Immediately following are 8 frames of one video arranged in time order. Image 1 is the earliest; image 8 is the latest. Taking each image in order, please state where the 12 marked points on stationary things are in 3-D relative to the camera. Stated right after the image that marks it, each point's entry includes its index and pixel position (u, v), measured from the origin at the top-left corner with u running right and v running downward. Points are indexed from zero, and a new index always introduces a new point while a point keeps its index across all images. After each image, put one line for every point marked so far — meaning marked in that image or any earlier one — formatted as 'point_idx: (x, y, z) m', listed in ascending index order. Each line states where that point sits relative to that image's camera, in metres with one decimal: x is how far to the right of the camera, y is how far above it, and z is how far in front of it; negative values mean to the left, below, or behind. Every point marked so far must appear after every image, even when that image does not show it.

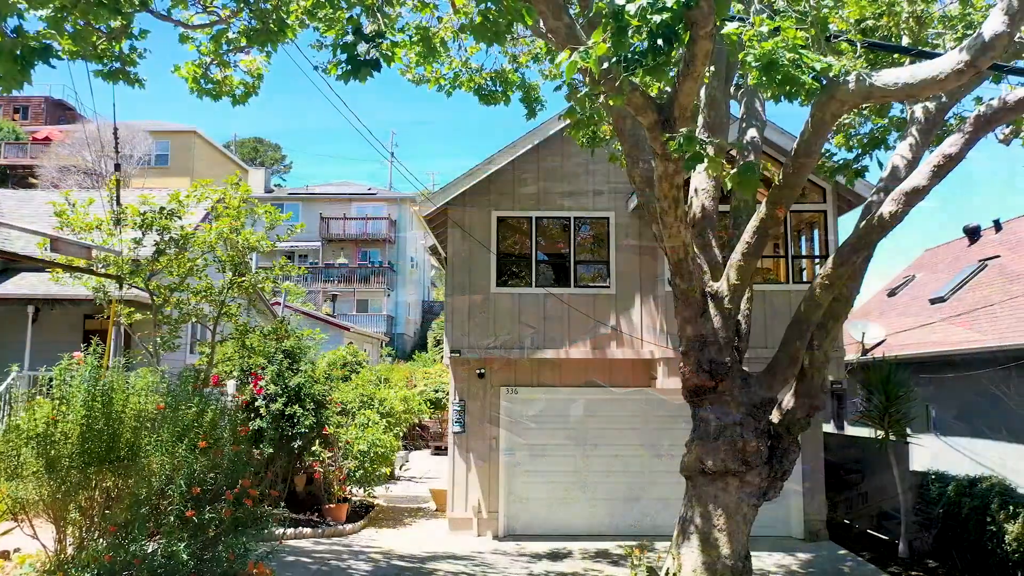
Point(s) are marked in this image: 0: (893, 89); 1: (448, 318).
0: (+1.9, +1.0, +4.9) m
1: (-0.7, -0.4, +11.7) m
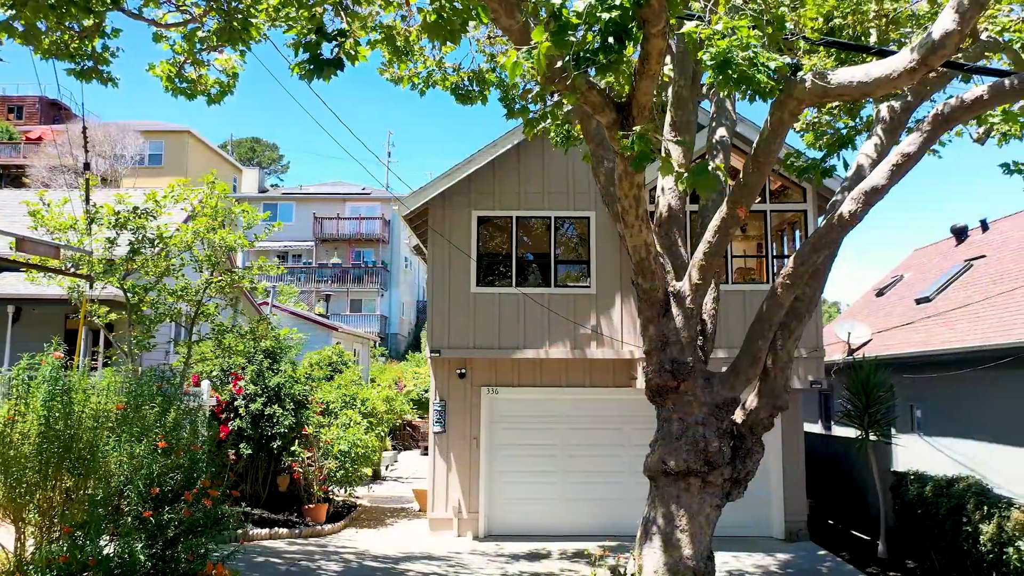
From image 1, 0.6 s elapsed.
0: (+1.6, +1.0, +4.8) m
1: (-1.0, -0.4, +11.7) m
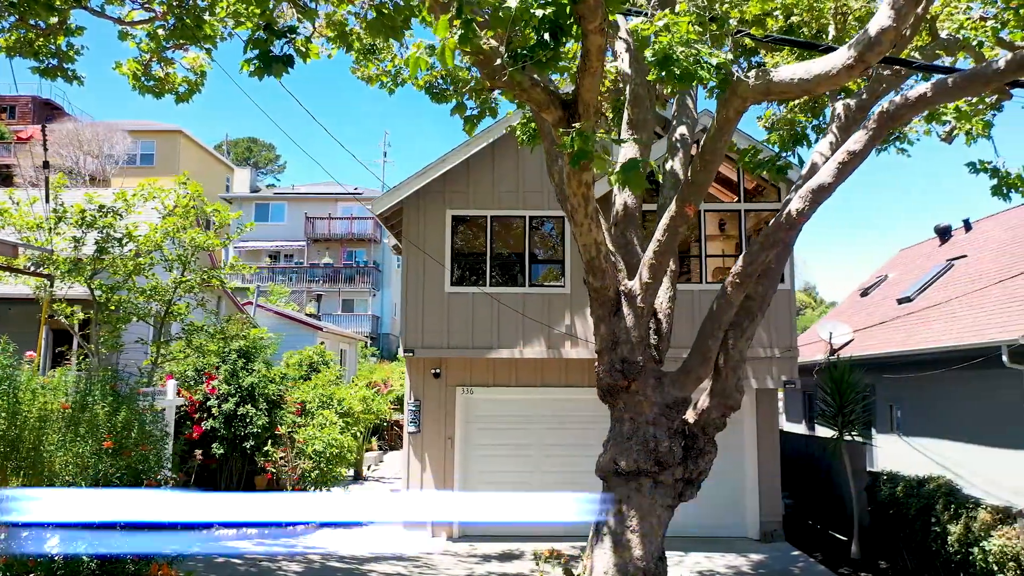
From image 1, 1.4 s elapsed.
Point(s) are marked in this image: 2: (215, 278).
0: (+1.4, +1.0, +4.8) m
1: (-1.3, -0.4, +11.7) m
2: (-3.3, +0.1, +10.8) m
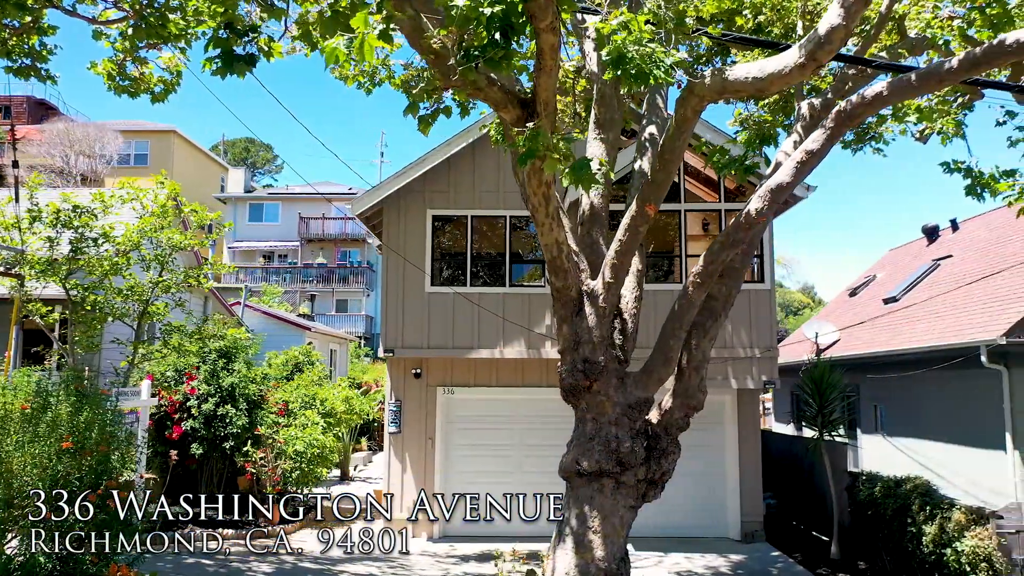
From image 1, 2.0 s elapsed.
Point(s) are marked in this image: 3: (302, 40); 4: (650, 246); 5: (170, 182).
0: (+1.1, +1.0, +4.8) m
1: (-1.5, -0.4, +11.7) m
2: (-3.5, +0.1, +10.8) m
3: (-1.4, +1.7, +6.8) m
4: (+1.6, +0.5, +11.0) m
5: (-3.7, +1.2, +10.8) m
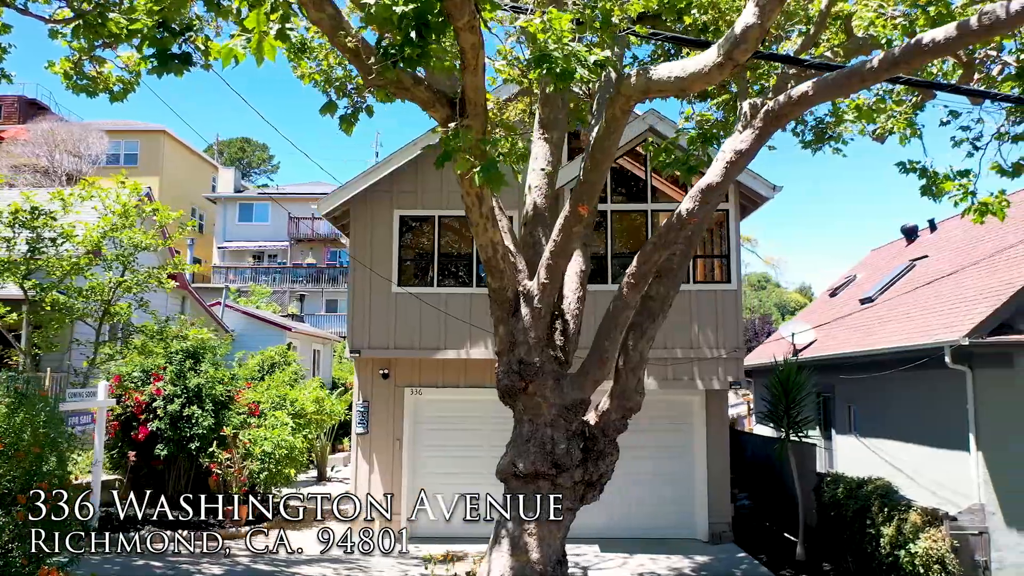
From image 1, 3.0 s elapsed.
0: (+0.7, +1.0, +4.7) m
1: (-1.9, -0.4, +11.6) m
2: (-3.9, +0.1, +10.7) m
3: (-1.8, +1.7, +6.8) m
4: (+1.2, +0.5, +11.0) m
5: (-4.1, +1.2, +10.8) m
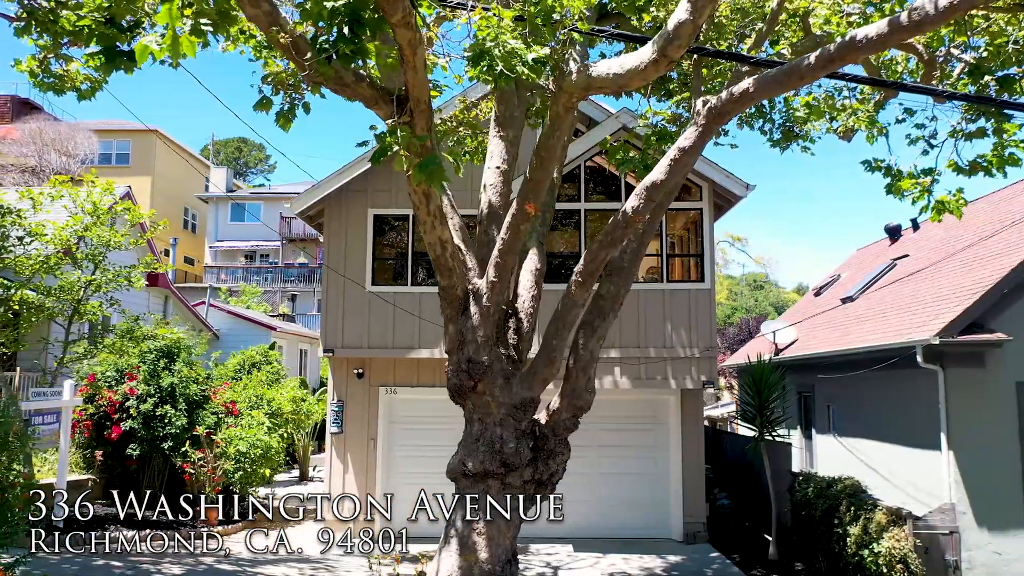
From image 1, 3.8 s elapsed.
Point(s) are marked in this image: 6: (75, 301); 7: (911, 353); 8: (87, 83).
0: (+0.5, +1.0, +4.7) m
1: (-2.2, -0.4, +11.6) m
2: (-4.2, +0.1, +10.7) m
3: (-2.1, +1.7, +6.7) m
4: (+0.9, +0.5, +11.0) m
5: (-4.4, +1.2, +10.7) m
6: (-4.6, -0.1, +10.4) m
7: (+4.2, -0.7, +10.4) m
8: (-4.1, +2.0, +9.5) m
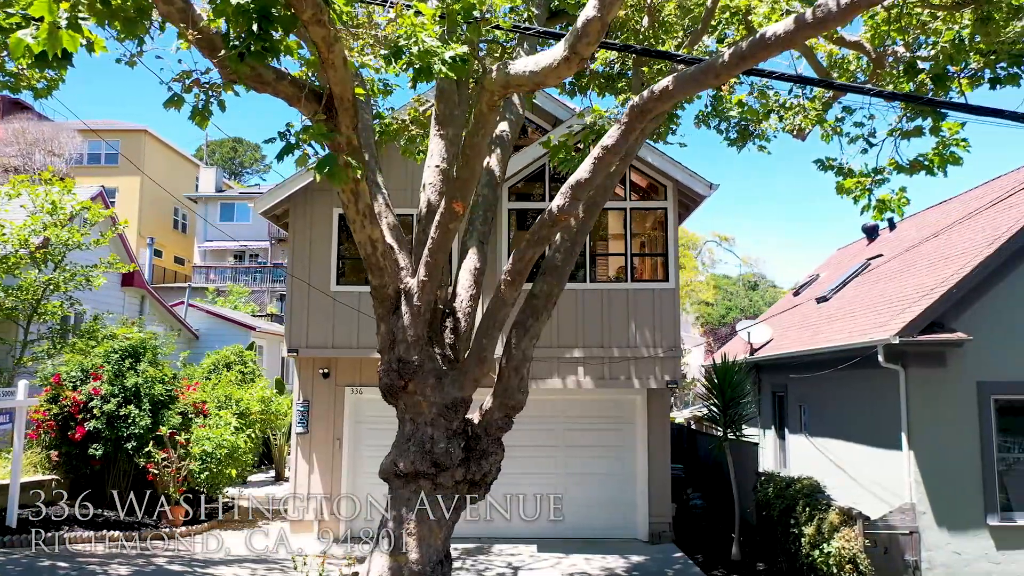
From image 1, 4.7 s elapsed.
0: (+0.1, +1.0, +4.7) m
1: (-2.6, -0.3, +11.5) m
2: (-4.6, +0.1, +10.7) m
3: (-2.5, +1.7, +6.7) m
4: (+0.5, +0.5, +10.9) m
5: (-4.8, +1.2, +10.7) m
6: (-5.0, -0.1, +10.4) m
7: (+3.8, -0.7, +10.4) m
8: (-4.5, +2.0, +9.5) m
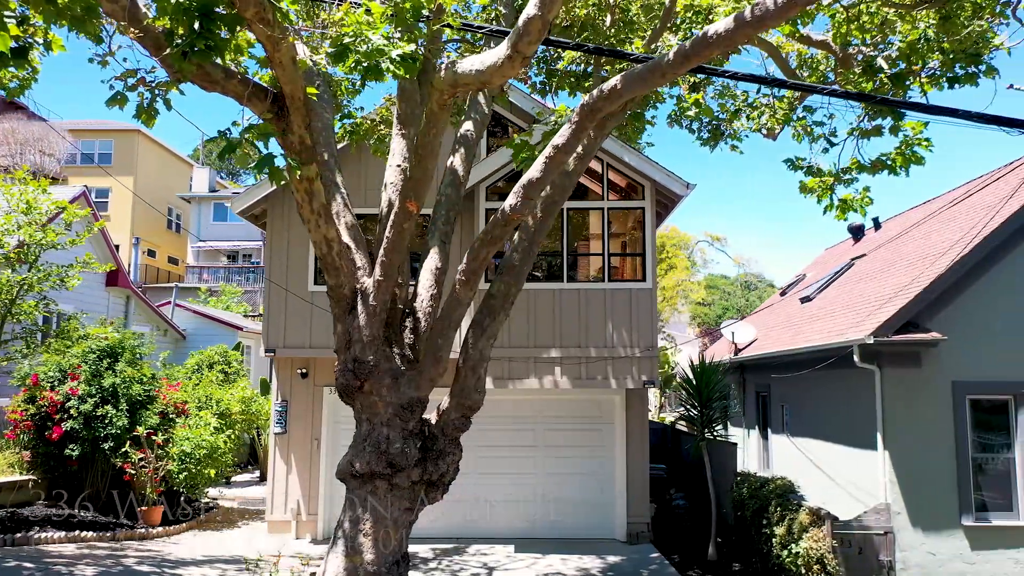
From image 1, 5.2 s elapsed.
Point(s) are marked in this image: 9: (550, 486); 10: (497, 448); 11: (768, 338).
0: (-0.2, +1.0, +4.7) m
1: (-2.9, -0.3, +11.5) m
2: (-4.8, +0.1, +10.7) m
3: (-2.8, +1.7, +6.7) m
4: (+0.2, +0.5, +10.9) m
5: (-5.1, +1.2, +10.7) m
6: (-5.3, -0.1, +10.3) m
7: (+3.5, -0.7, +10.4) m
8: (-4.7, +2.0, +9.5) m
9: (+0.4, -2.3, +11.7) m
10: (-0.2, -1.9, +11.8) m
11: (+3.6, -0.7, +14.2) m
